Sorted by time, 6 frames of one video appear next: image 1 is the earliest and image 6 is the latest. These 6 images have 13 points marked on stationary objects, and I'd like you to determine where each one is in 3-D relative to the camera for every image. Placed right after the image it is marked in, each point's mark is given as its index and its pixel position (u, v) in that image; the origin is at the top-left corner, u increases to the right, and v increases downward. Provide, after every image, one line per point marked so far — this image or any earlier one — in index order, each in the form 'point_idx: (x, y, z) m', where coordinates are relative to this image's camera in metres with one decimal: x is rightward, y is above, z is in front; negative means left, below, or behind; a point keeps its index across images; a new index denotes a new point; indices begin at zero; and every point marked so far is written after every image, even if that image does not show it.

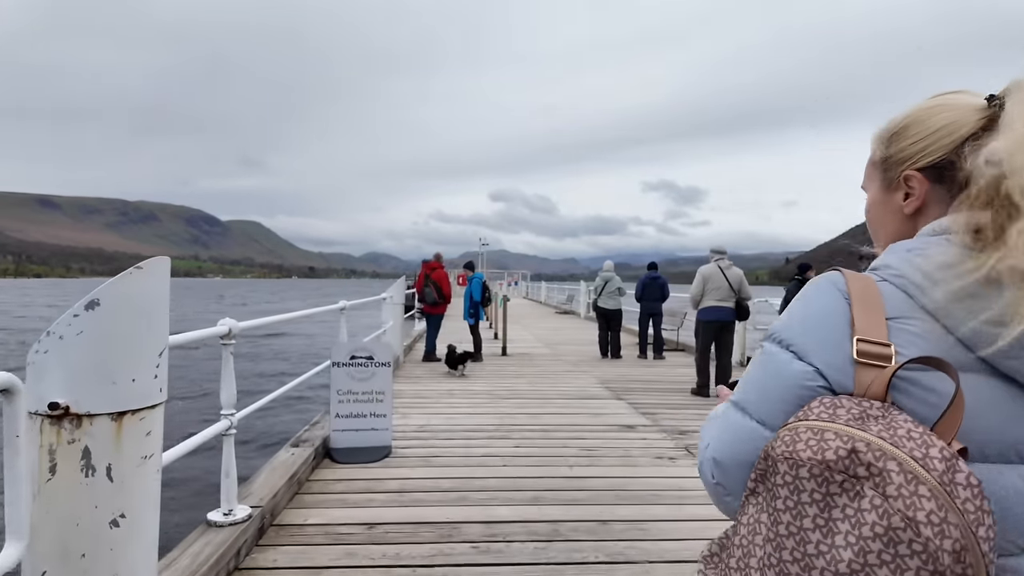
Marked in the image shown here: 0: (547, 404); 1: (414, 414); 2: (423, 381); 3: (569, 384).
0: (+0.4, -1.3, +6.4) m
1: (-1.0, -1.3, +5.9) m
2: (-1.2, -1.3, +7.8) m
3: (+0.8, -1.3, +7.7) m
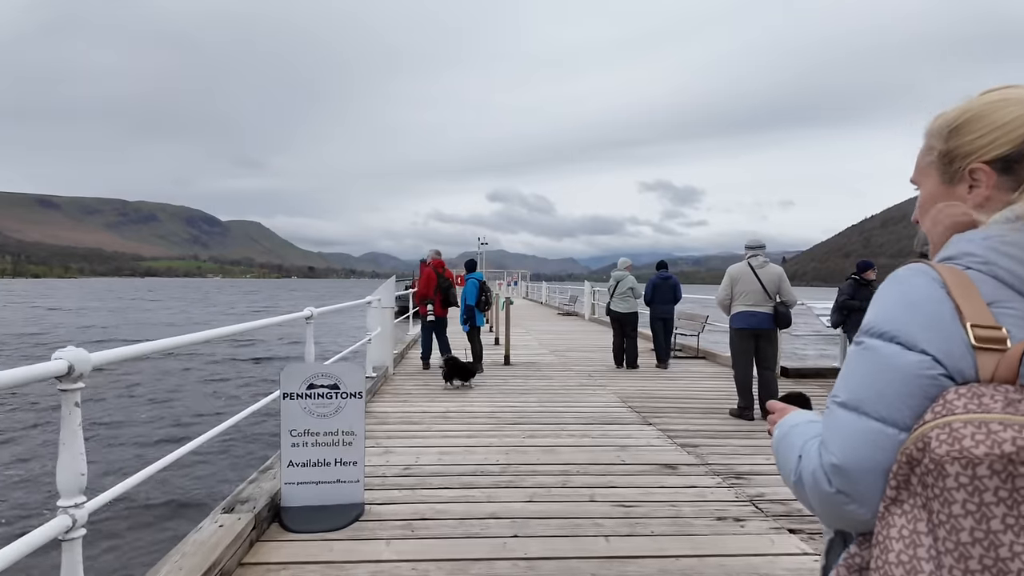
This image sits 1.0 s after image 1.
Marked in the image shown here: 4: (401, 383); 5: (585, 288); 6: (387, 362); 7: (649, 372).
0: (+0.5, -1.3, +5.2) m
1: (-0.9, -1.3, +4.7) m
2: (-1.1, -1.3, +6.7) m
3: (+0.8, -1.3, +6.5) m
4: (-1.5, -1.3, +7.7) m
5: (+2.5, 0.0, +19.6) m
6: (-1.8, -1.0, +8.2) m
7: (+2.2, -1.4, +9.1) m
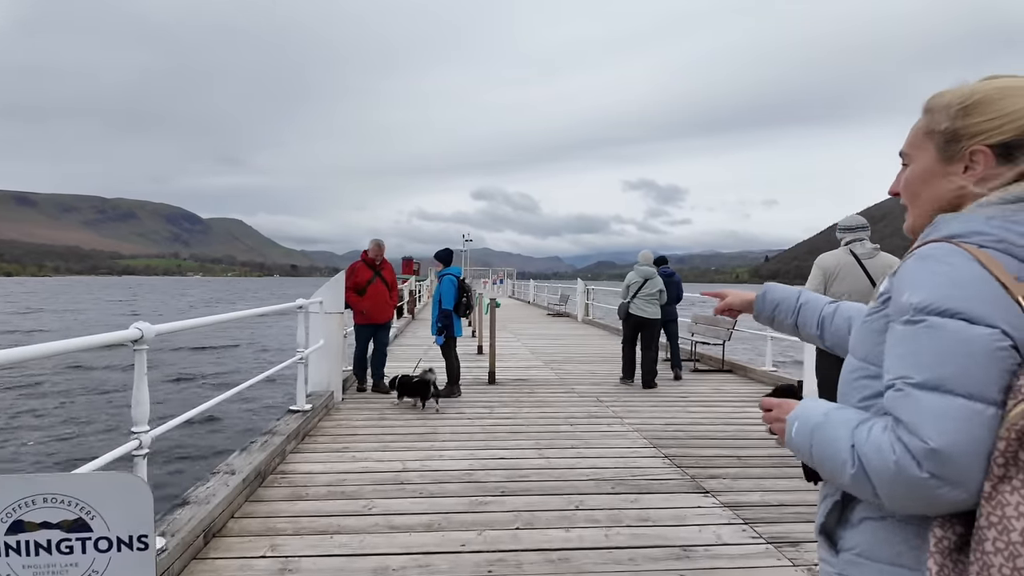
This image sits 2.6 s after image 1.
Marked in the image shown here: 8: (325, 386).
0: (+0.4, -1.3, +3.3) m
1: (-1.0, -1.3, +2.8) m
2: (-1.3, -1.3, +4.7) m
3: (+0.7, -1.3, +4.6) m
4: (-1.6, -1.3, +5.7) m
5: (+2.1, 0.0, +17.8) m
6: (-2.0, -1.0, +6.2) m
7: (+2.0, -1.3, +7.2) m
8: (-2.0, -1.1, +6.2) m
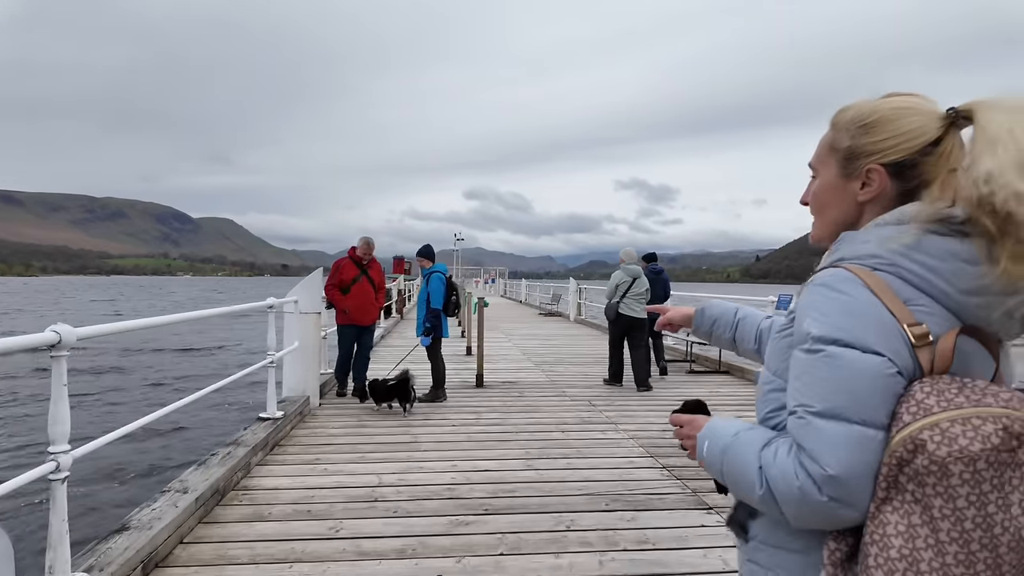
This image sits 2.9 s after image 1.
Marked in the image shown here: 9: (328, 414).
0: (+0.3, -1.3, +3.0) m
1: (-1.1, -1.3, +2.4) m
2: (-1.4, -1.3, +4.3) m
3: (+0.6, -1.3, +4.3) m
4: (-1.7, -1.3, +5.4) m
5: (+1.8, 0.0, +17.5) m
6: (-2.1, -1.0, +5.8) m
7: (+1.9, -1.3, +6.9) m
8: (-2.2, -1.0, +5.8) m
9: (-1.8, -1.2, +5.6) m
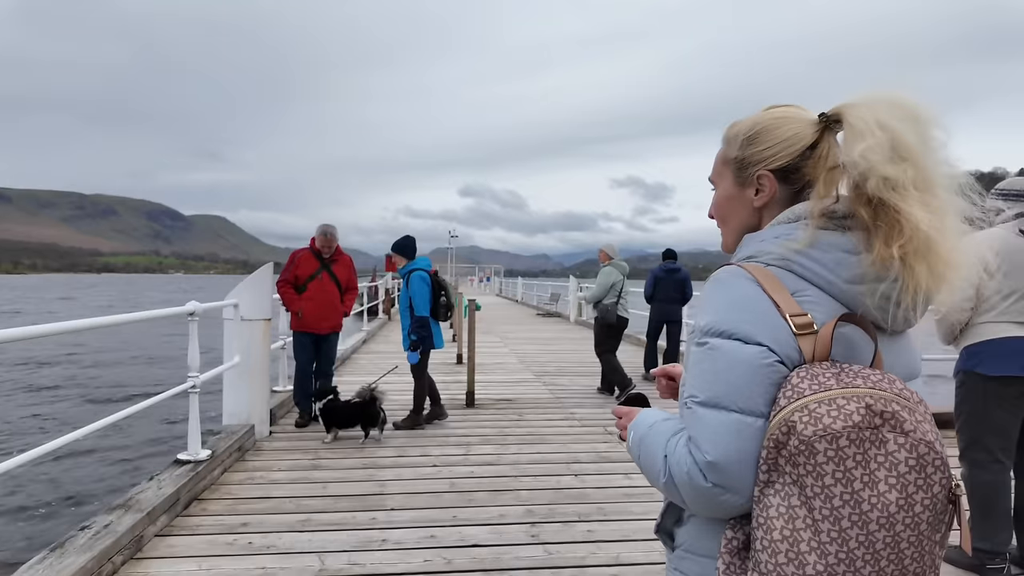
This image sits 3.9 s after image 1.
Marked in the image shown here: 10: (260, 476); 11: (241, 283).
0: (+0.3, -1.3, +1.8) m
1: (-1.1, -1.3, +1.3) m
2: (-1.4, -1.3, +3.2) m
3: (+0.6, -1.3, +3.2) m
4: (-1.8, -1.3, +4.2) m
5: (+1.7, +0.1, +16.3) m
6: (-2.1, -1.0, +4.7) m
7: (+1.8, -1.3, +5.8) m
8: (-2.2, -1.0, +4.6) m
9: (-1.8, -1.3, +4.4) m
10: (-1.7, -1.3, +3.9) m
11: (-2.1, +0.1, +4.6) m
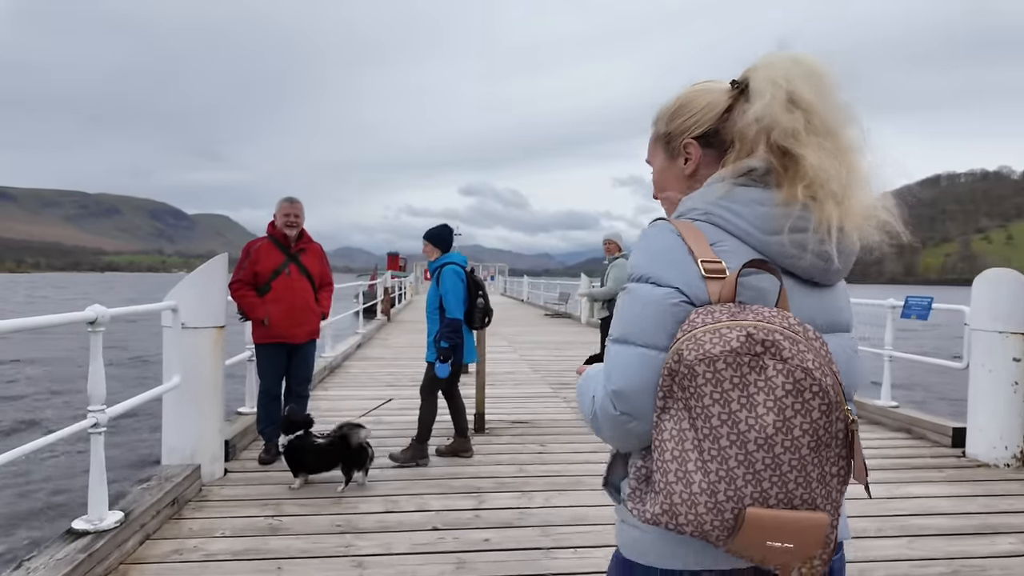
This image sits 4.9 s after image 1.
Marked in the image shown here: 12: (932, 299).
0: (+0.4, -1.3, +0.8) m
1: (-0.9, -1.3, +0.2) m
2: (-1.2, -1.3, +2.1) m
3: (+0.8, -1.3, +2.1) m
4: (-1.6, -1.3, +3.1) m
5: (+1.9, +0.1, +15.2) m
6: (-1.9, -1.0, +3.6) m
7: (+2.0, -1.3, +4.7) m
8: (-2.0, -1.0, +3.6) m
9: (-1.7, -1.2, +3.3) m
10: (-1.5, -1.3, +2.8) m
11: (-2.0, +0.1, +3.5) m
12: (+3.8, -0.1, +5.1) m
